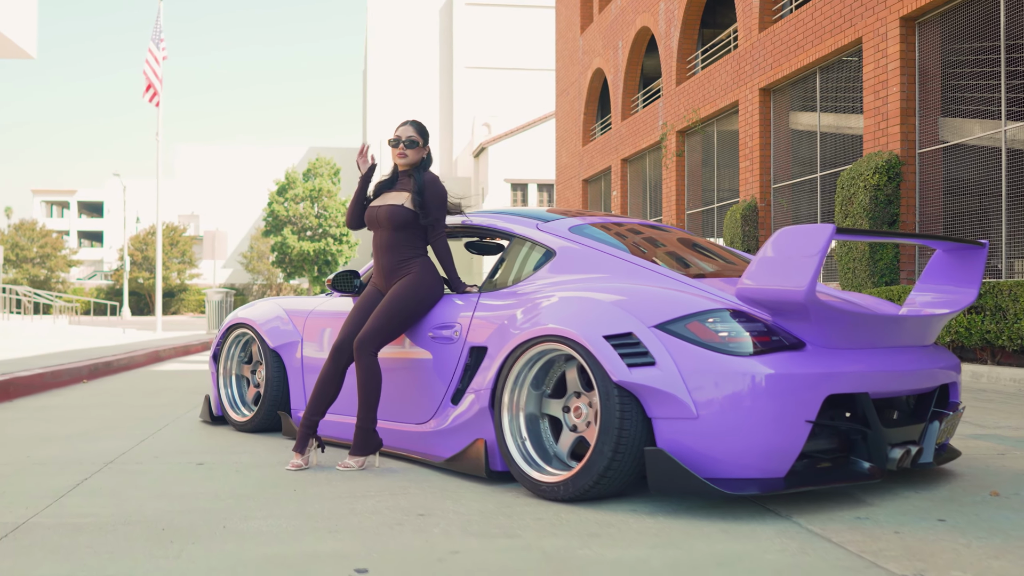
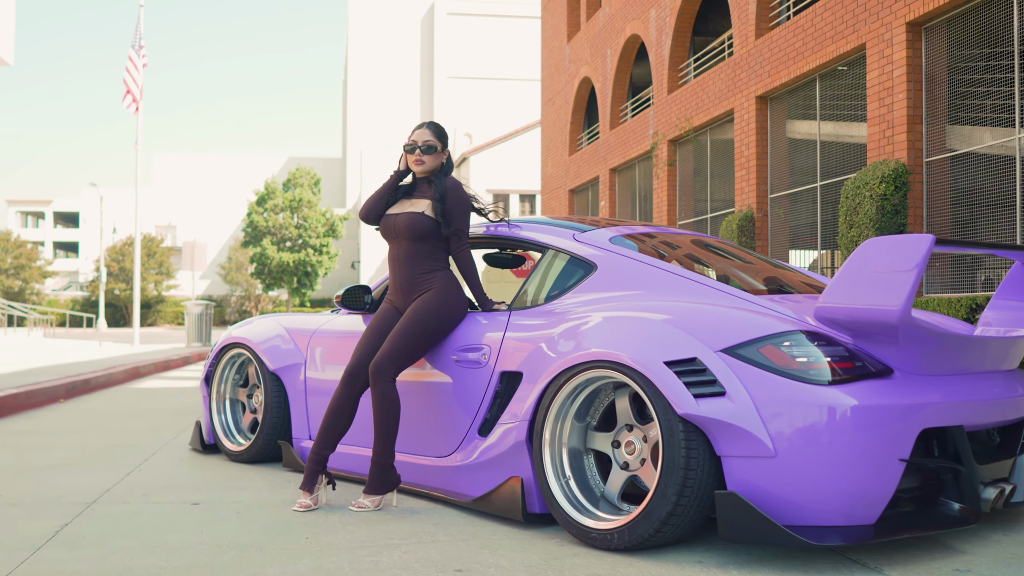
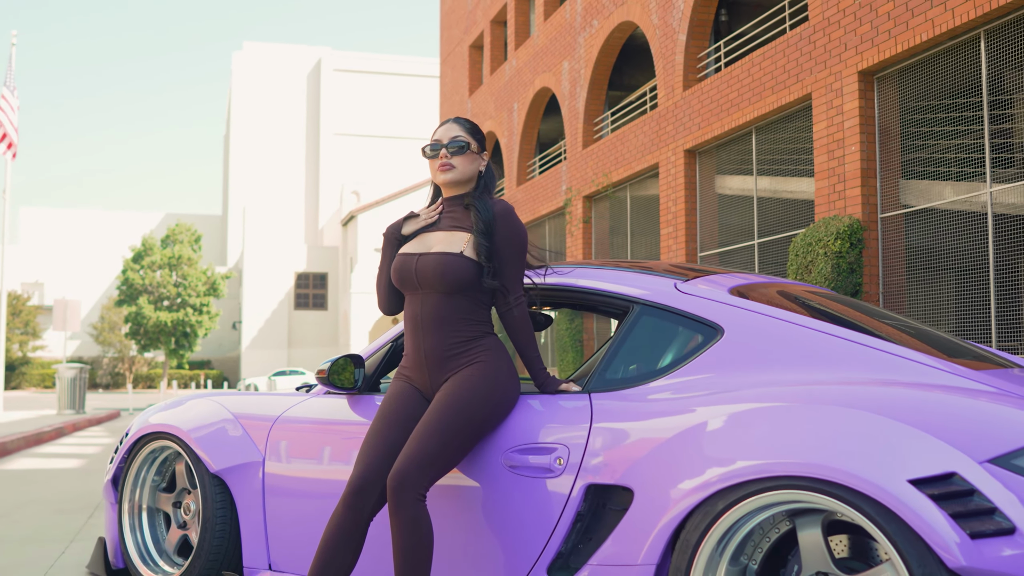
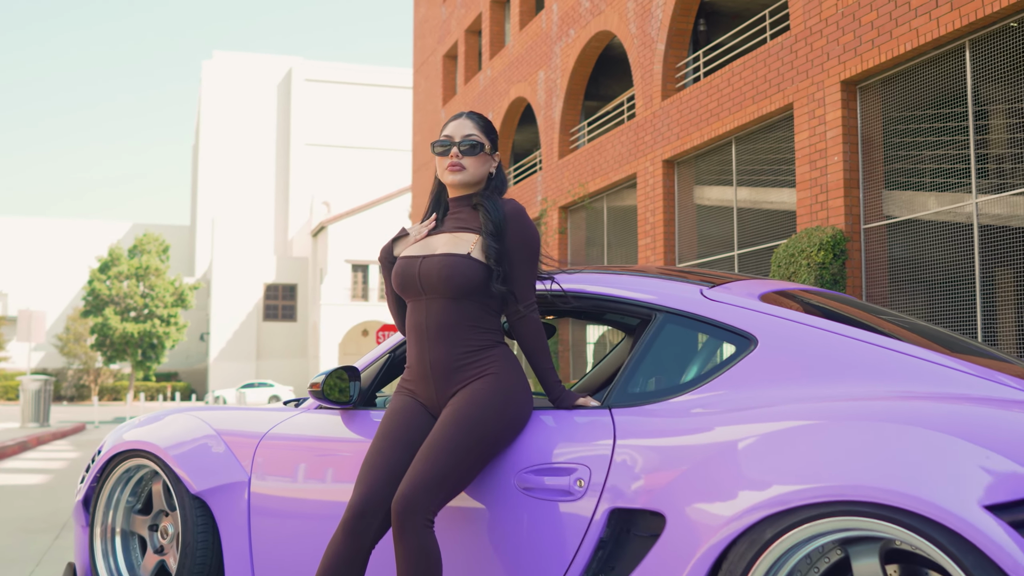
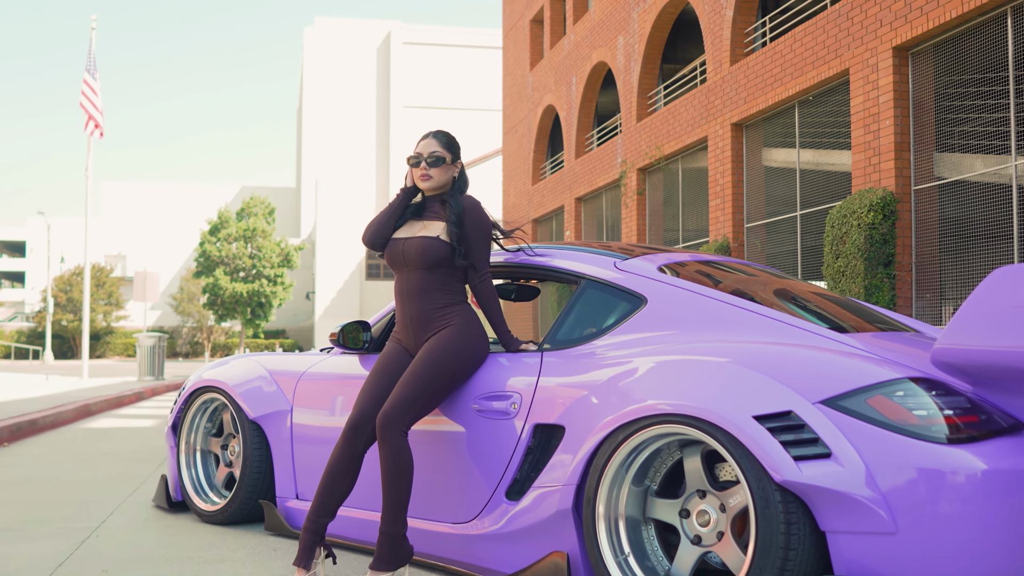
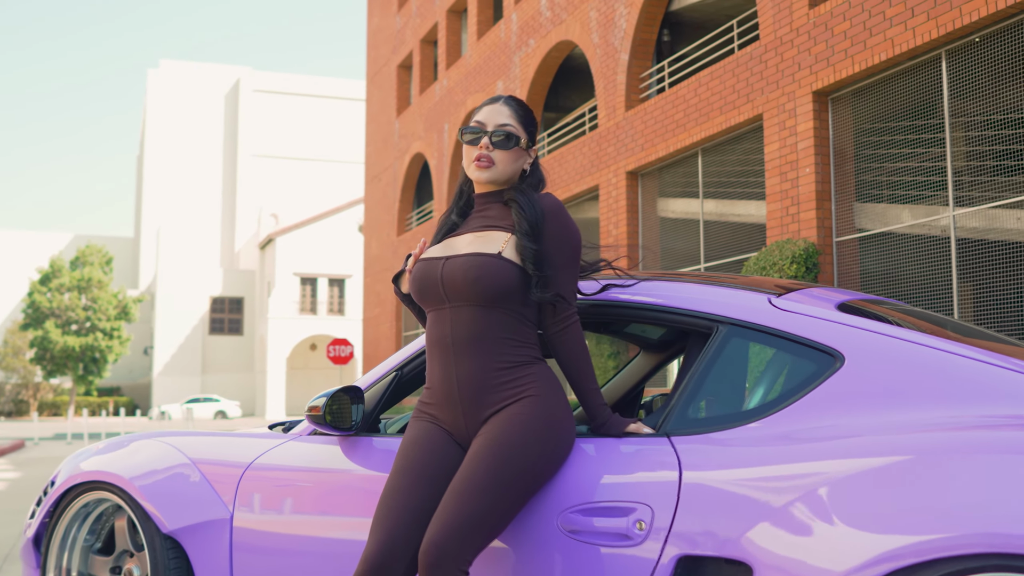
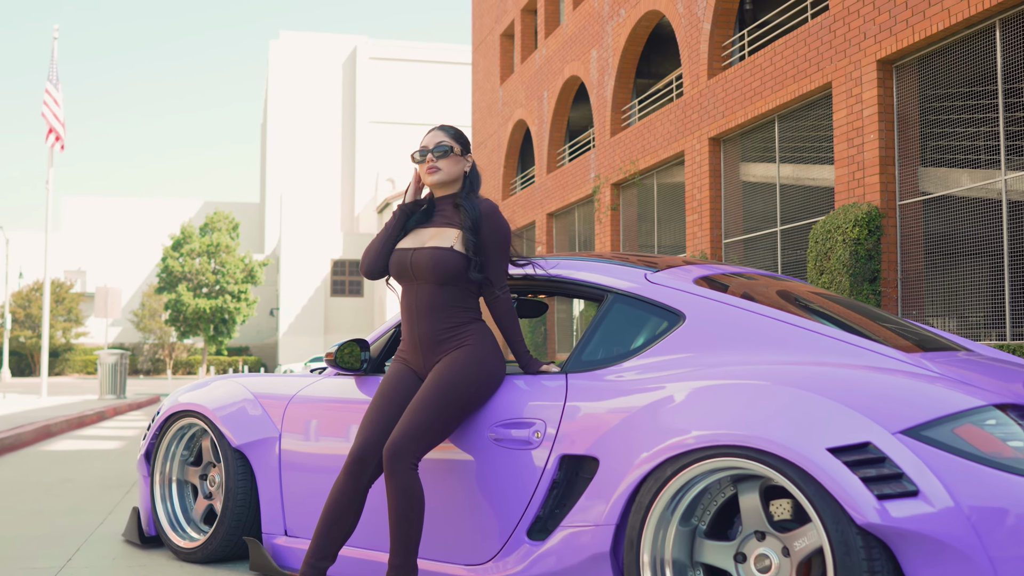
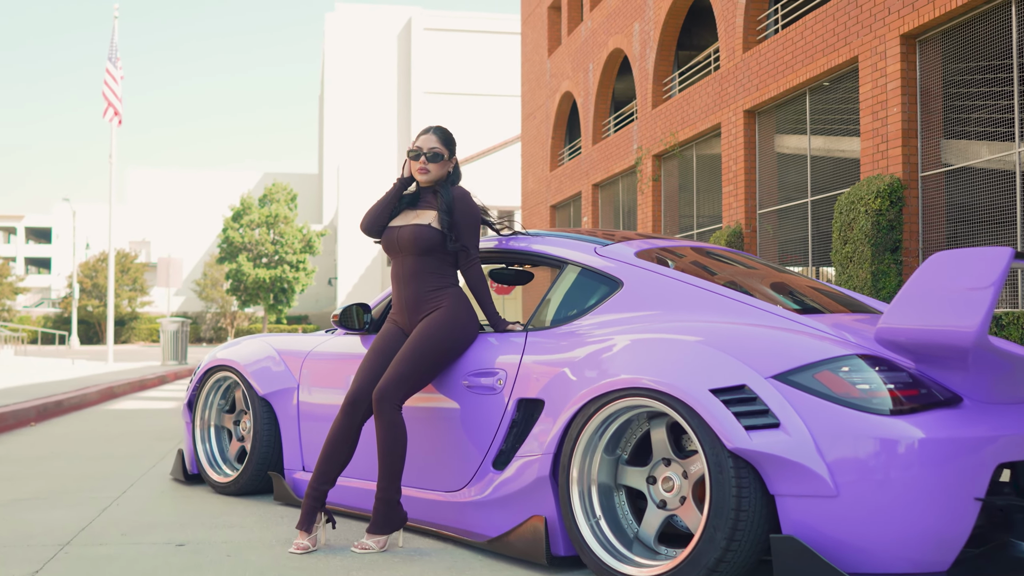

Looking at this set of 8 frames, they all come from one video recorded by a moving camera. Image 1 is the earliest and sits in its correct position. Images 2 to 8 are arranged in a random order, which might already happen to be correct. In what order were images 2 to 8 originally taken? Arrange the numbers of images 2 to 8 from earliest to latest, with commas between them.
2, 8, 5, 7, 3, 4, 6
